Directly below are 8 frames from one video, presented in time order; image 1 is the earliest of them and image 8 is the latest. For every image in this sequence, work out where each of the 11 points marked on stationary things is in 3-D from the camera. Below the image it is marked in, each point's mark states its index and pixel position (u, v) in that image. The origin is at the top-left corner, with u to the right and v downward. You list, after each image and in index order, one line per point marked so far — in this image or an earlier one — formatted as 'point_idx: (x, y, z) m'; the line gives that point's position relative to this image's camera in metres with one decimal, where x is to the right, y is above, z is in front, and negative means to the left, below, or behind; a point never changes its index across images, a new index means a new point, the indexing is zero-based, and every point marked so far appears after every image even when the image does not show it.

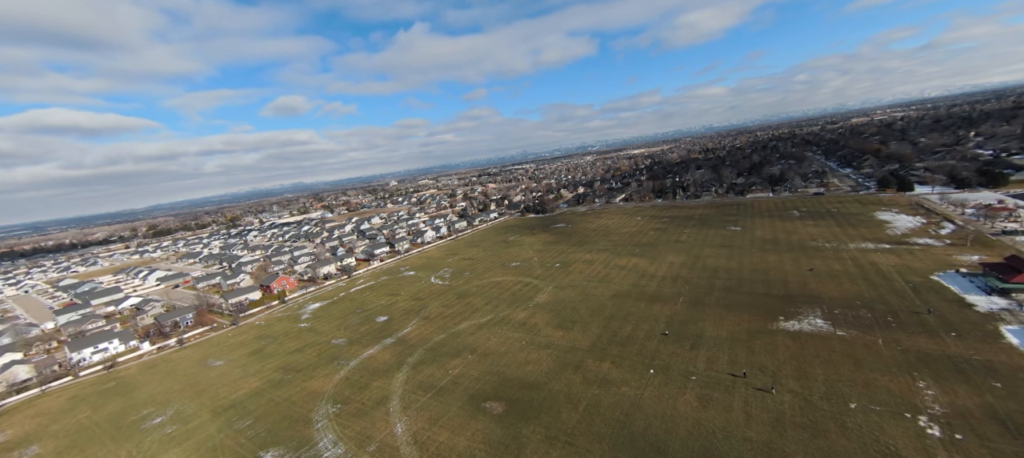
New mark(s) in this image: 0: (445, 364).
0: (-3.1, -6.3, +17.0) m
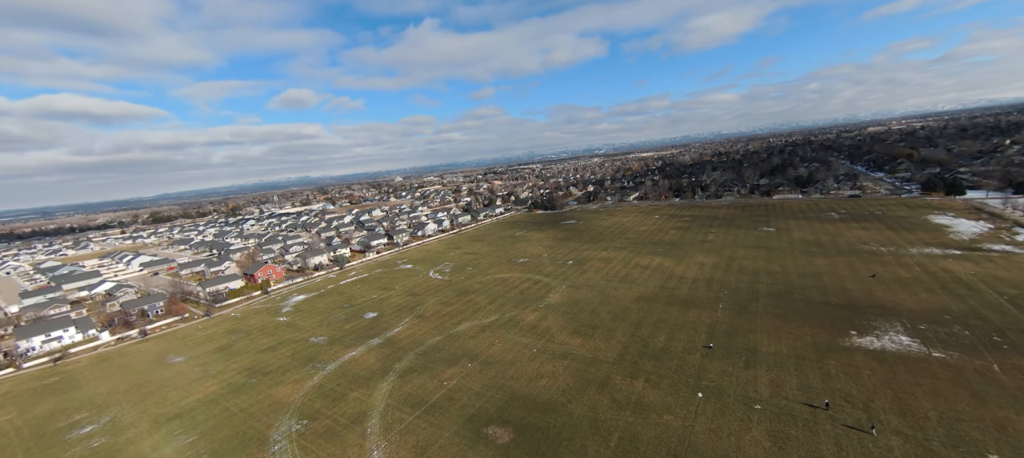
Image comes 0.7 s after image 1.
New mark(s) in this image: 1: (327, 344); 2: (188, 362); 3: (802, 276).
0: (-2.8, -5.5, +14.0) m
1: (-8.9, -5.5, +17.8) m
2: (-15.6, -6.4, +17.7) m
3: (+15.3, -2.5, +19.5) m
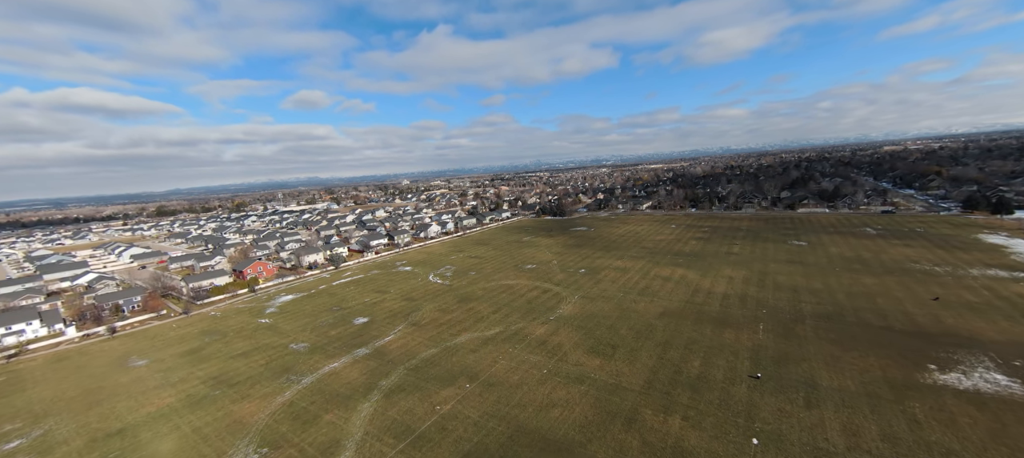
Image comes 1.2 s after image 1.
0: (-2.6, -5.3, +11.8) m
1: (-8.7, -5.2, +15.7) m
2: (-15.3, -5.8, +15.7) m
3: (+15.7, -3.1, +17.1) m
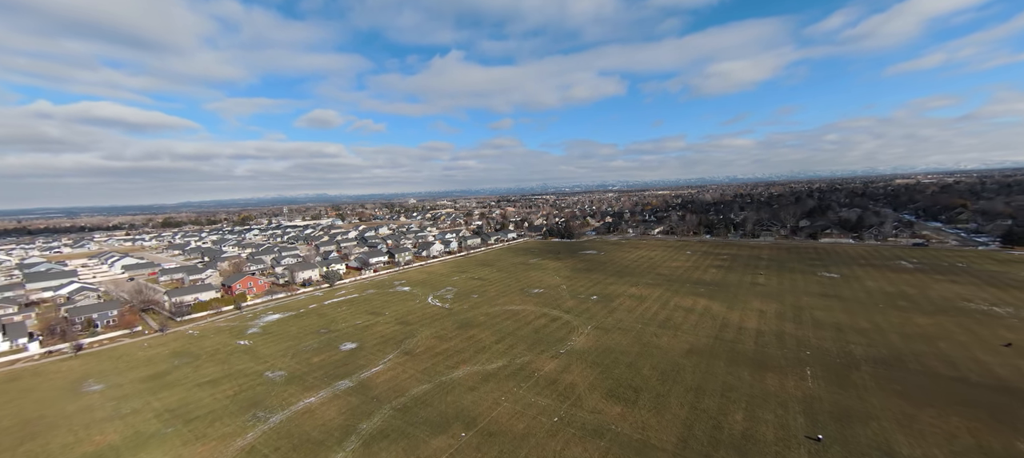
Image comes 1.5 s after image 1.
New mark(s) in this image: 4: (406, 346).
0: (-2.5, -5.8, +9.8) m
1: (-8.5, -5.7, +13.8) m
2: (-15.2, -6.1, +13.8) m
3: (+15.9, -4.4, +15.0) m
4: (-4.8, -5.2, +16.5) m
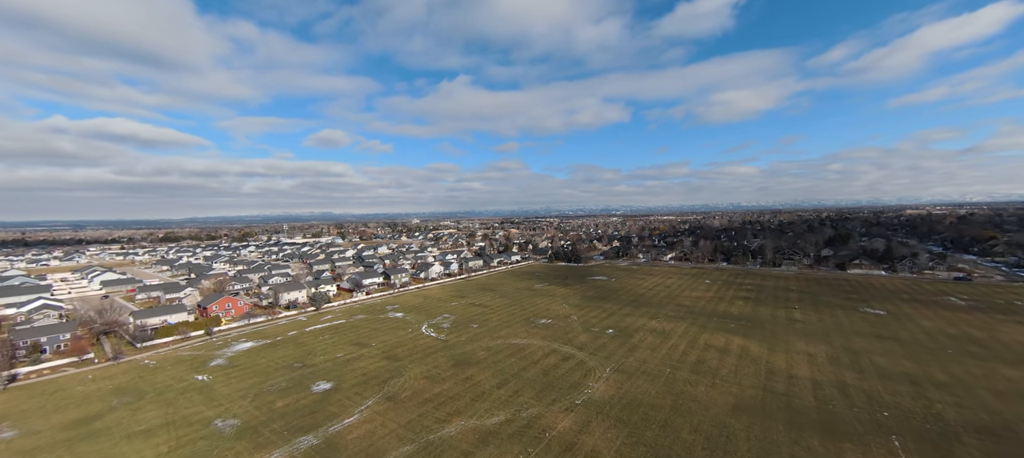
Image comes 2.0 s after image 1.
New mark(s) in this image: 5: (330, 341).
0: (-2.3, -6.1, +7.1) m
1: (-8.4, -6.2, +11.1) m
2: (-15.1, -6.4, +11.1) m
3: (+16.1, -5.5, +12.2) m
4: (-4.6, -6.0, +13.8) m
5: (-9.5, -5.9, +19.4) m
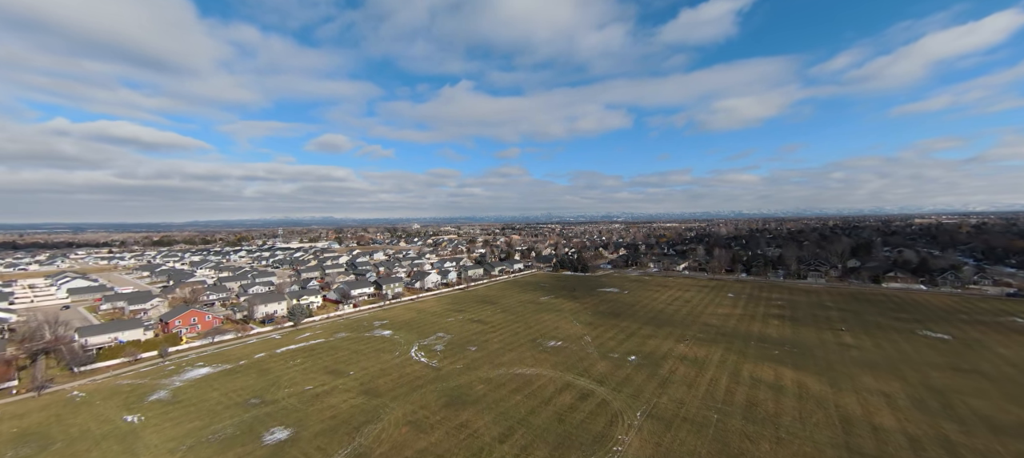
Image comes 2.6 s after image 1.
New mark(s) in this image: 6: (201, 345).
0: (-2.2, -6.2, +4.1) m
1: (-8.2, -6.3, +8.1) m
2: (-14.9, -6.5, +8.2) m
3: (+16.3, -5.8, +9.1) m
4: (-4.4, -6.2, +10.8) m
5: (-9.3, -6.1, +16.4) m
6: (-16.4, -6.1, +19.5) m
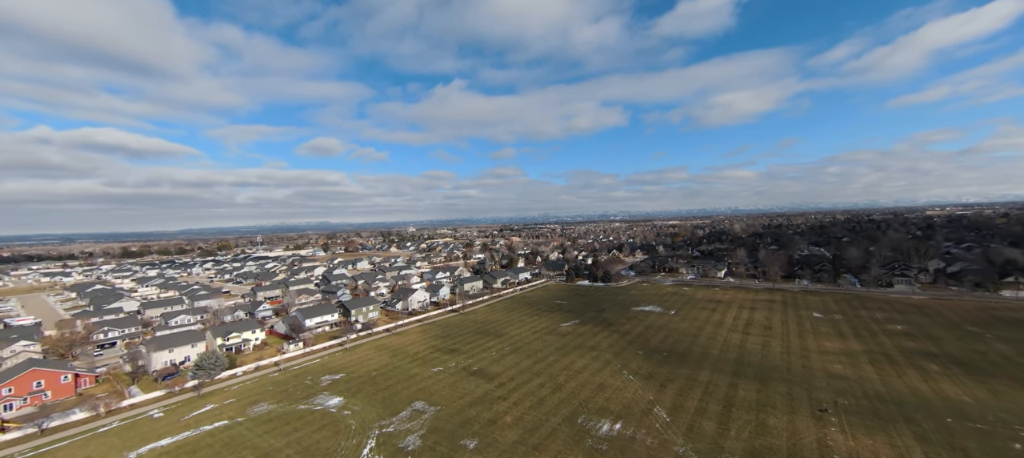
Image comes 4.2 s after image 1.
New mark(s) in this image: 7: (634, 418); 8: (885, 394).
0: (-1.3, -6.4, -3.7) m
1: (-7.3, -6.6, +0.3) m
2: (-14.0, -6.9, +0.3) m
3: (+17.2, -5.6, +1.6) m
4: (-3.6, -6.4, +3.1) m
5: (-8.5, -6.5, +8.5) m
6: (-15.6, -6.6, +11.7) m
7: (+3.8, -5.8, +11.5) m
8: (+12.6, -5.5, +12.5) m
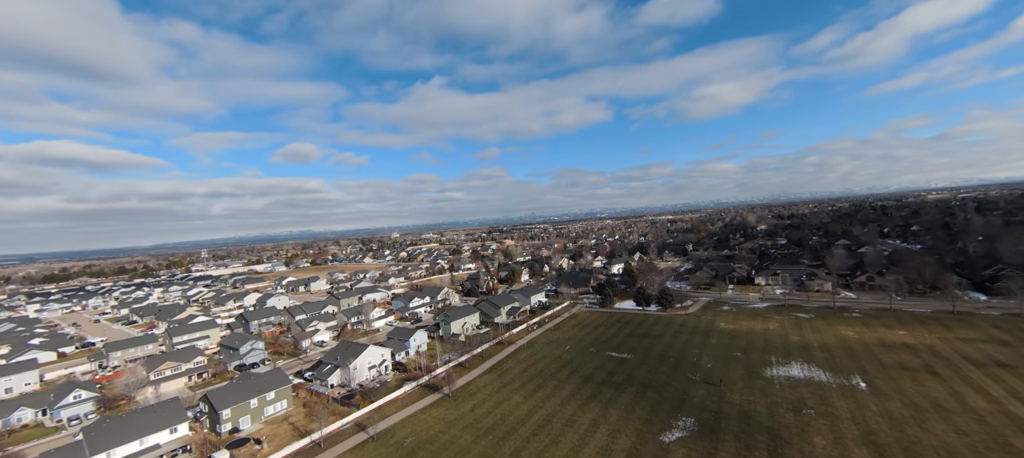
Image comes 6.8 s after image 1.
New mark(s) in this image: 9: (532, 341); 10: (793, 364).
0: (+0.9, -6.5, -15.7) m
1: (-5.3, -6.9, -11.9) m
2: (-11.9, -7.6, -12.2) m
3: (+19.1, -5.0, -9.8) m
4: (-1.6, -6.6, -9.0) m
5: (-6.8, -6.9, -3.7) m
6: (-14.0, -7.3, -0.9) m
7: (+5.4, -5.8, -0.3) m
8: (+14.1, -5.1, +1.0) m
9: (+1.0, -5.7, +19.2) m
10: (+10.6, -5.0, +14.1) m
